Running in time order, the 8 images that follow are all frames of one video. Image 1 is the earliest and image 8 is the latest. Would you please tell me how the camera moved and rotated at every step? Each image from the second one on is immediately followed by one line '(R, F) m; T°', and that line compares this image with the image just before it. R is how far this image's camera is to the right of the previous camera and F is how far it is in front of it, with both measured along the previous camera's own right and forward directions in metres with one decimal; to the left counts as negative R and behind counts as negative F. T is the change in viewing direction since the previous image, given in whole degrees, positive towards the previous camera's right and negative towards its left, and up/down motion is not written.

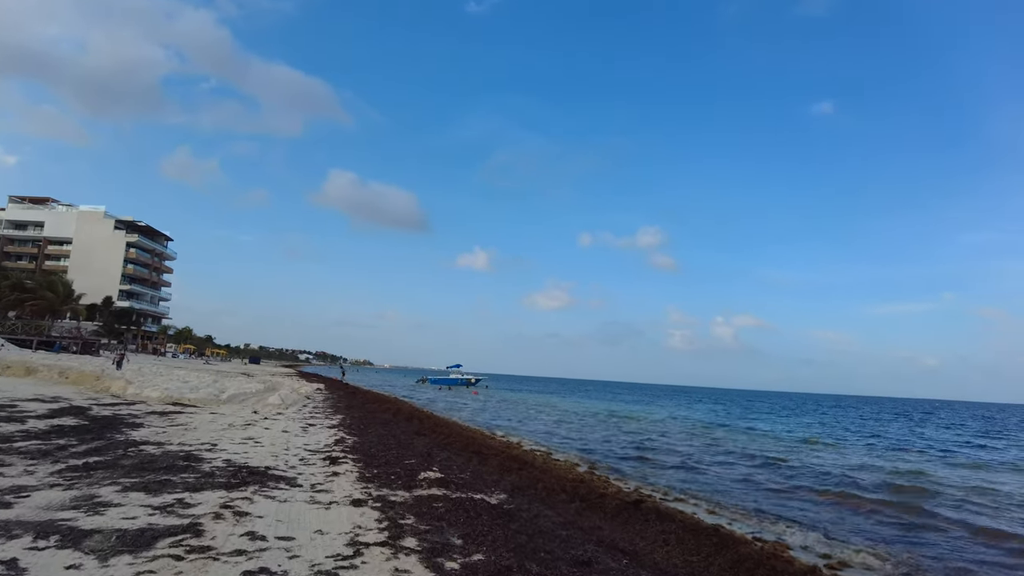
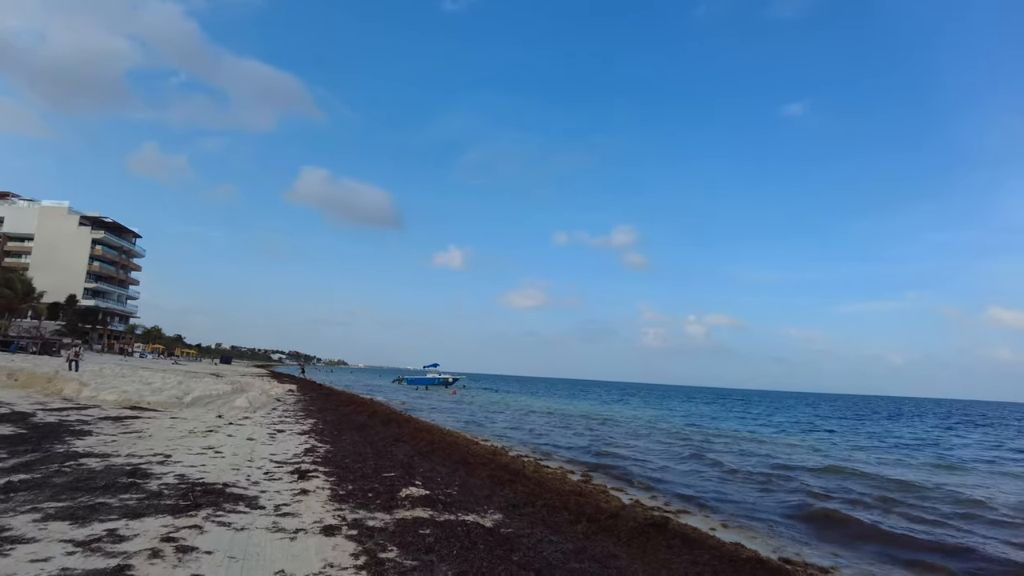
(-0.3, +1.0) m; +3°
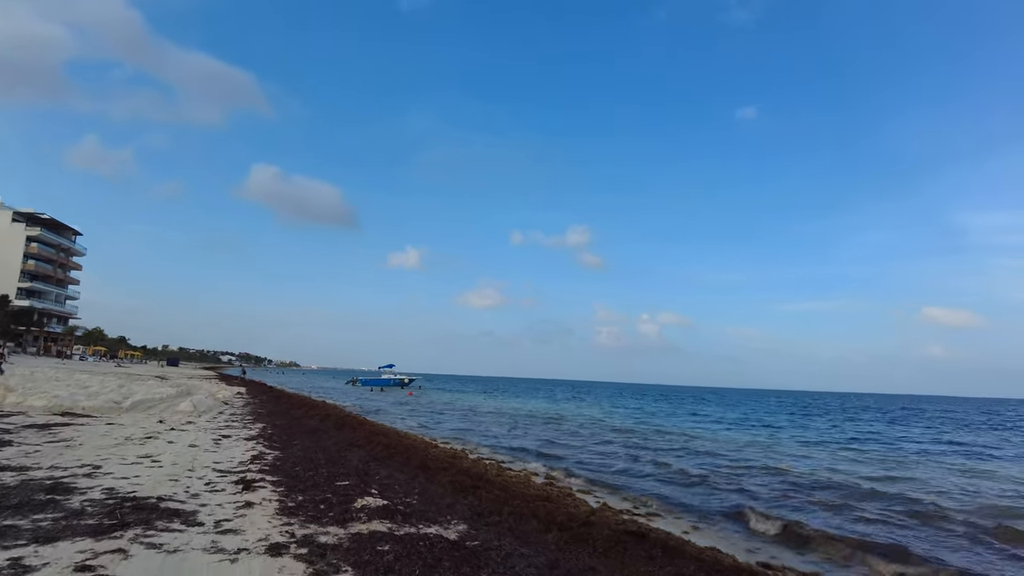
(-0.1, +0.4) m; +4°
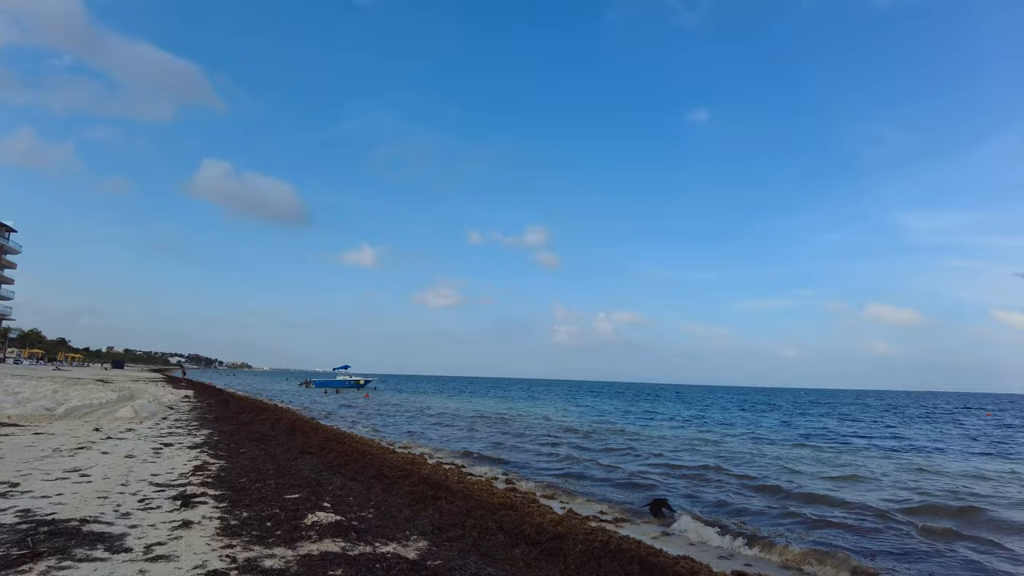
(-0.1, +0.4) m; +4°
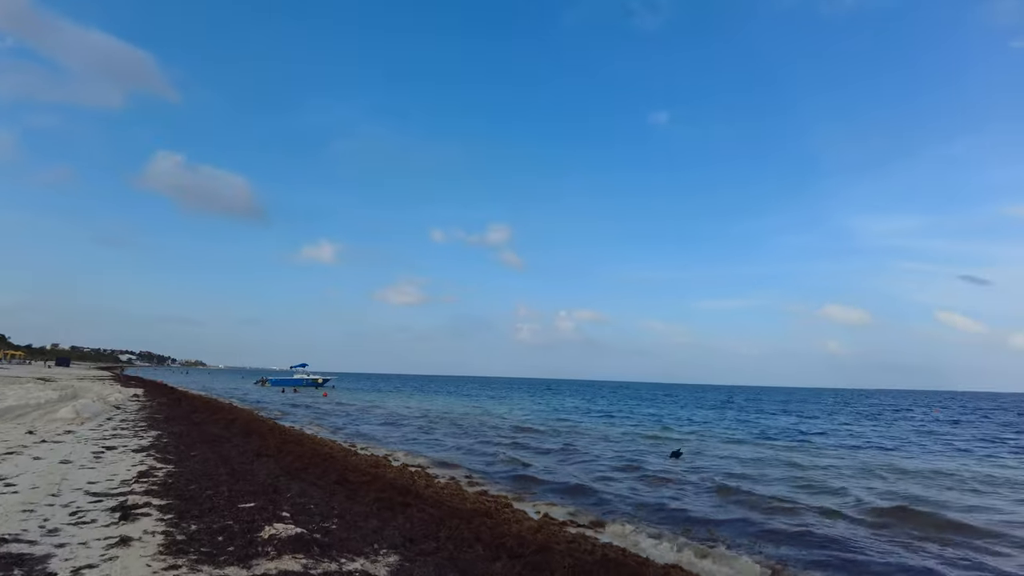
(-0.2, +0.5) m; +4°
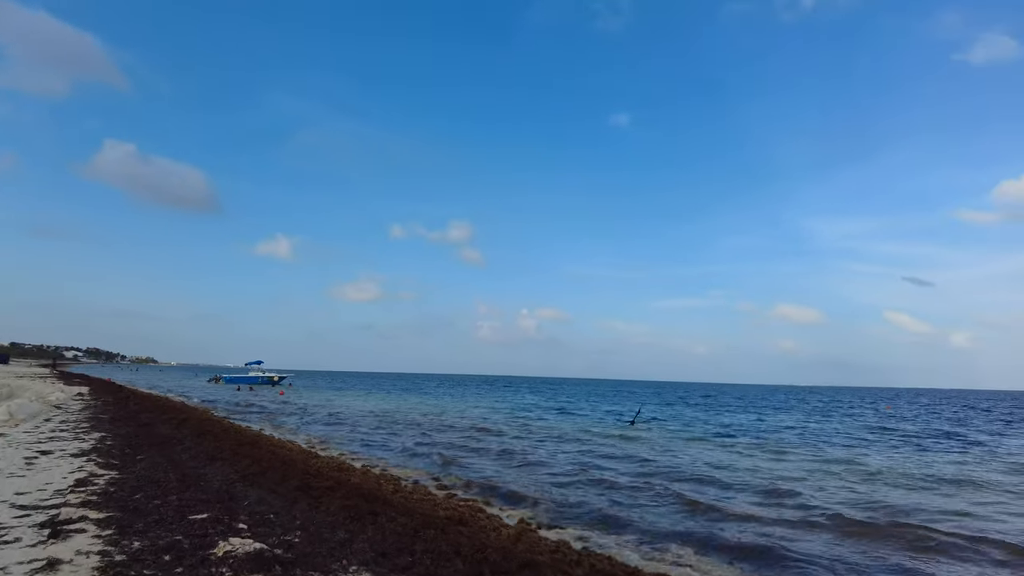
(-0.2, +0.5) m; +4°
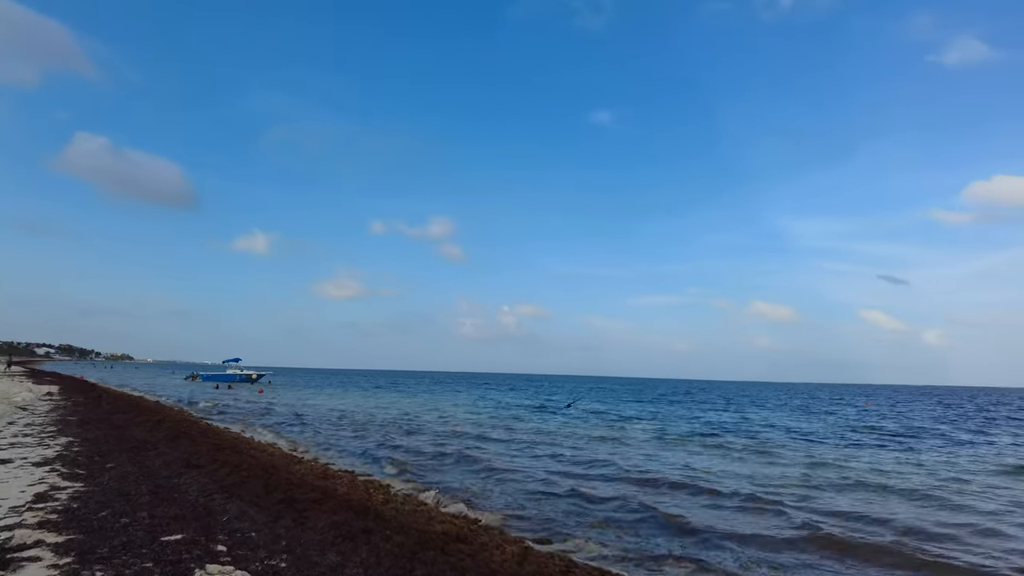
(+1.2, +1.0) m; -14°
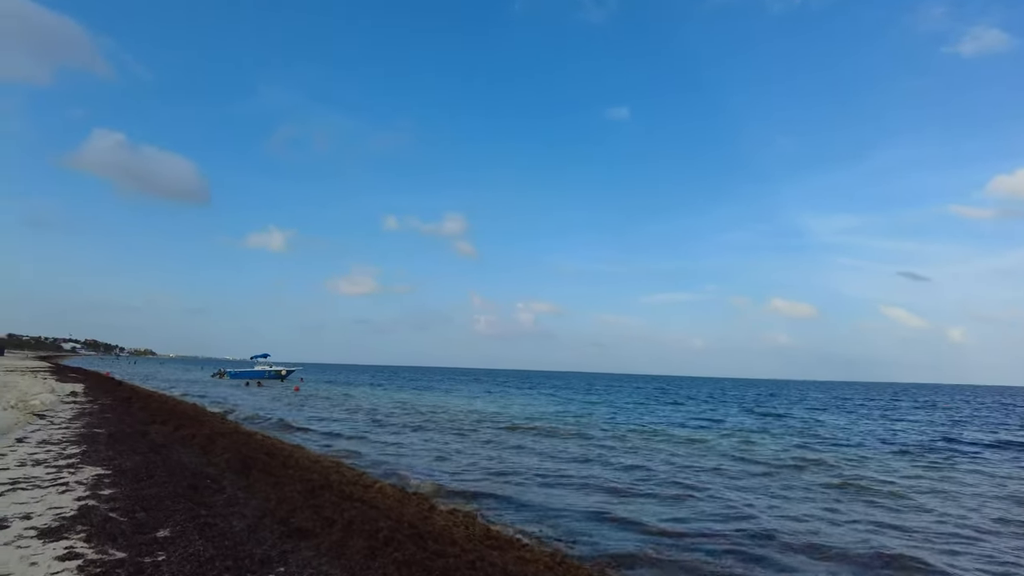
(-0.2, +0.2) m; -1°
